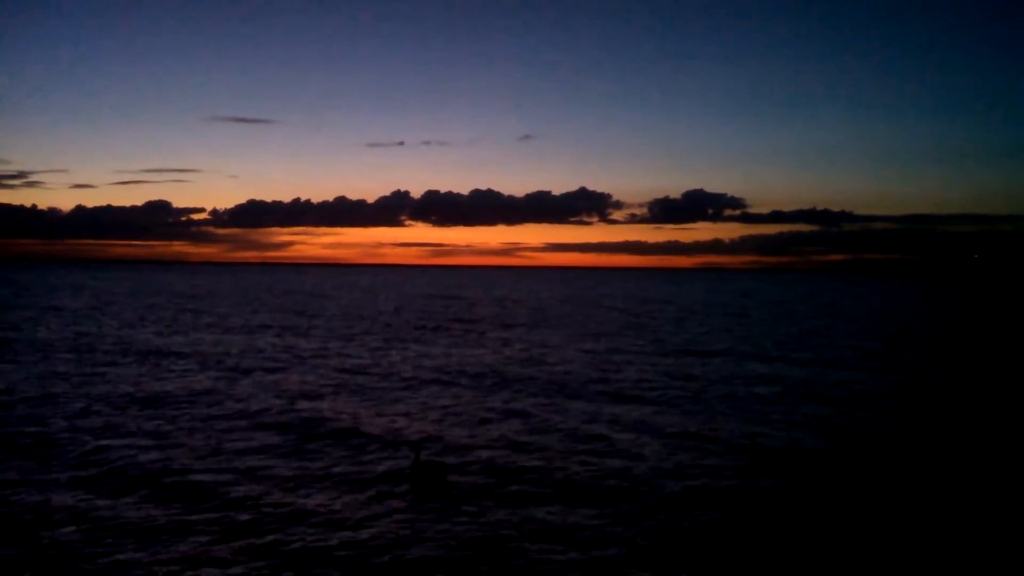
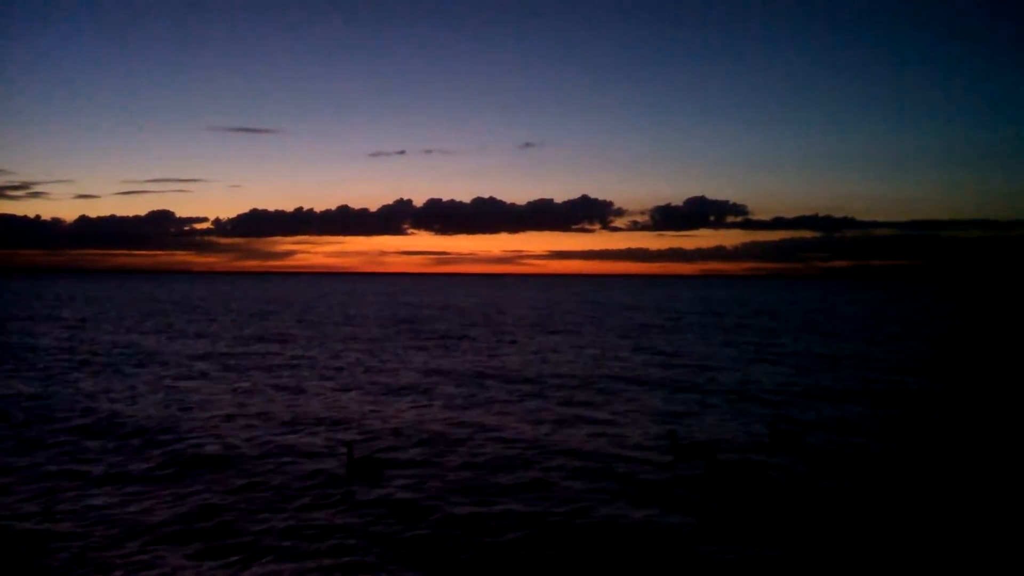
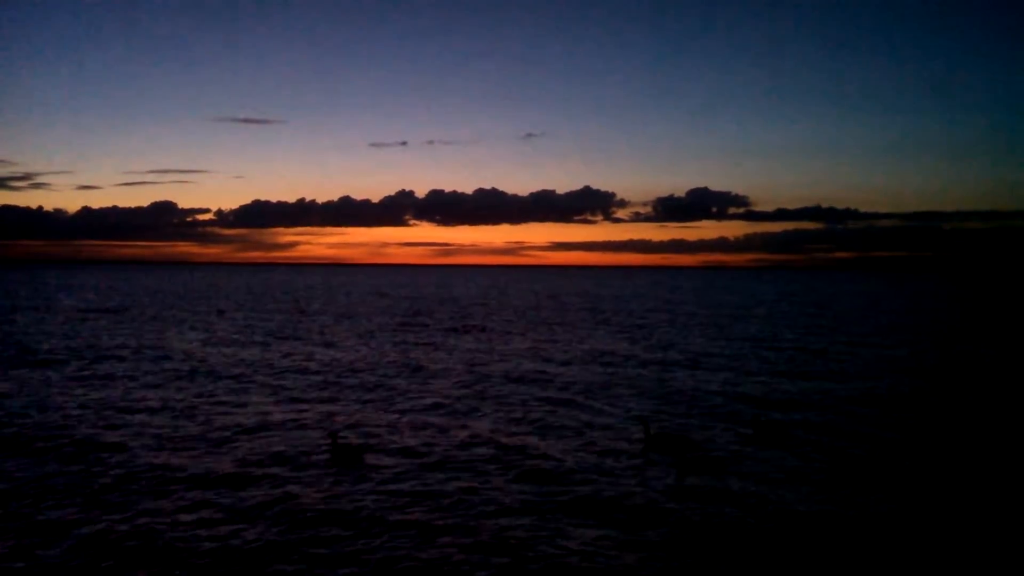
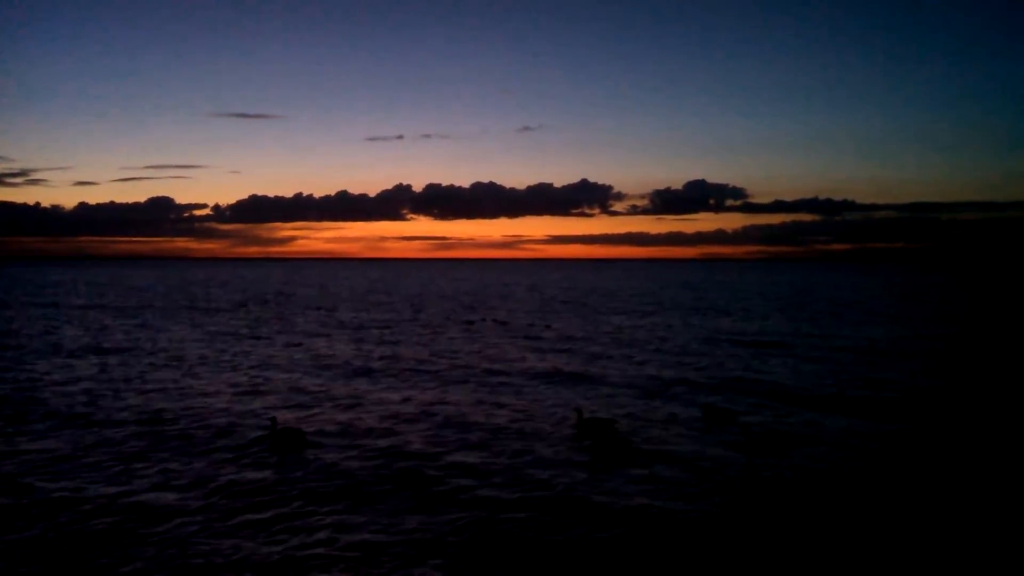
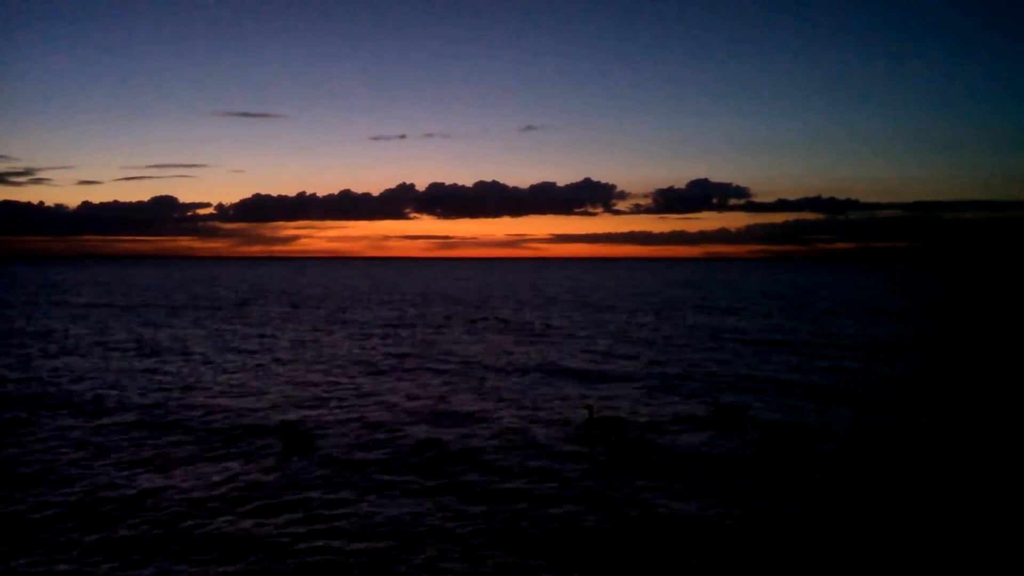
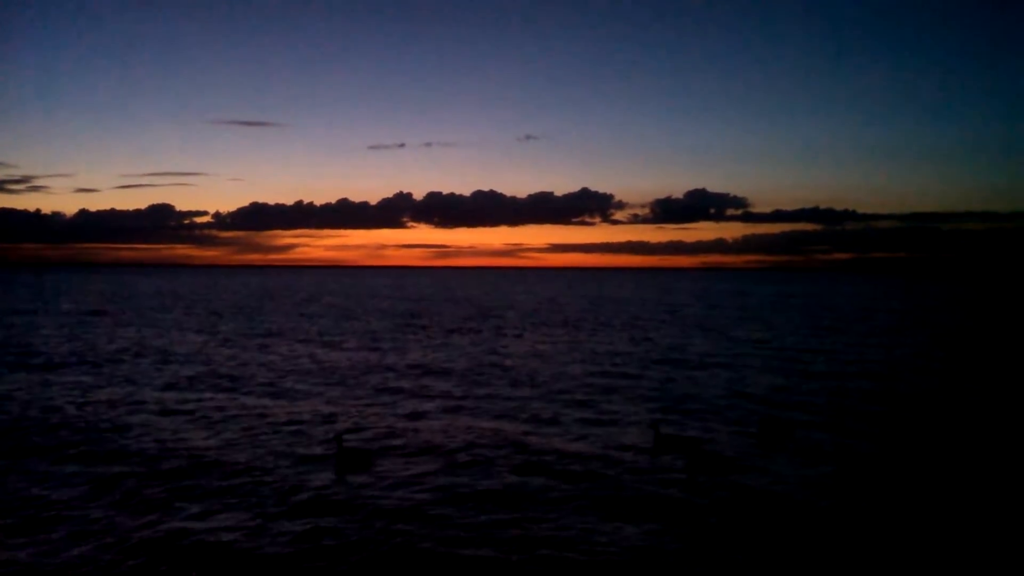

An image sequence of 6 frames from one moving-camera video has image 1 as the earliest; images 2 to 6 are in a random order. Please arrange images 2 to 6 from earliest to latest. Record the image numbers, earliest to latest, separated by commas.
2, 6, 3, 5, 4
